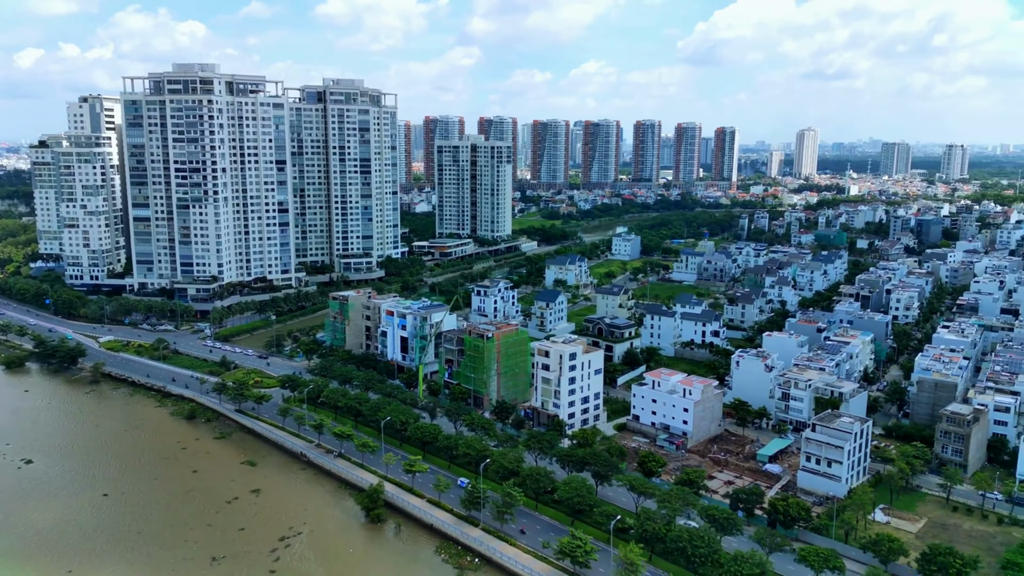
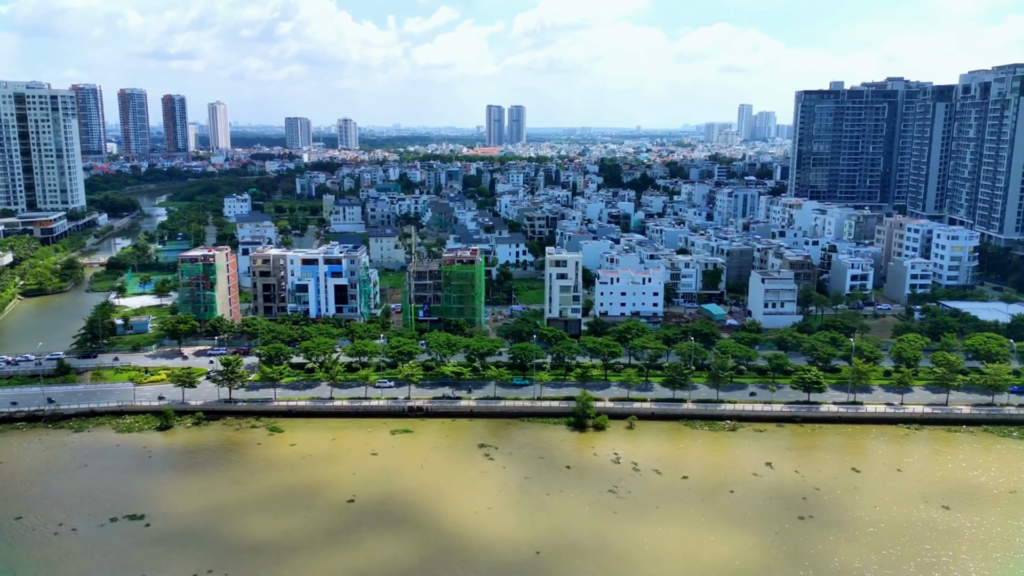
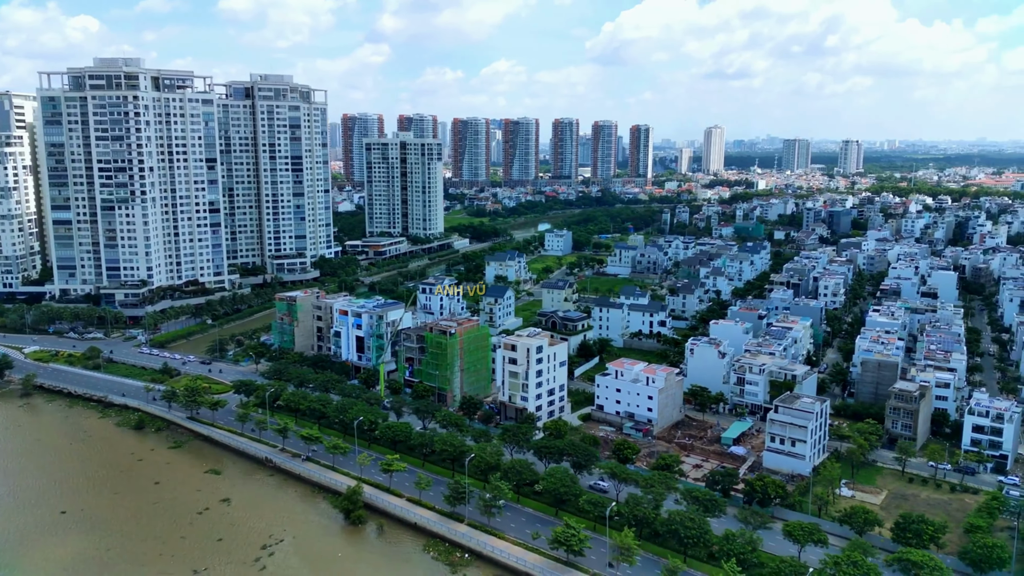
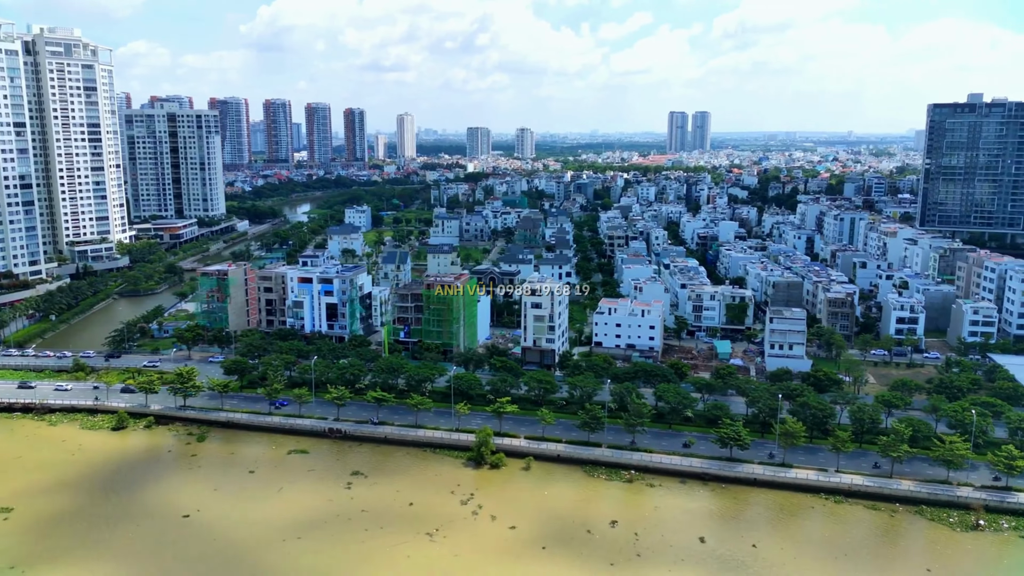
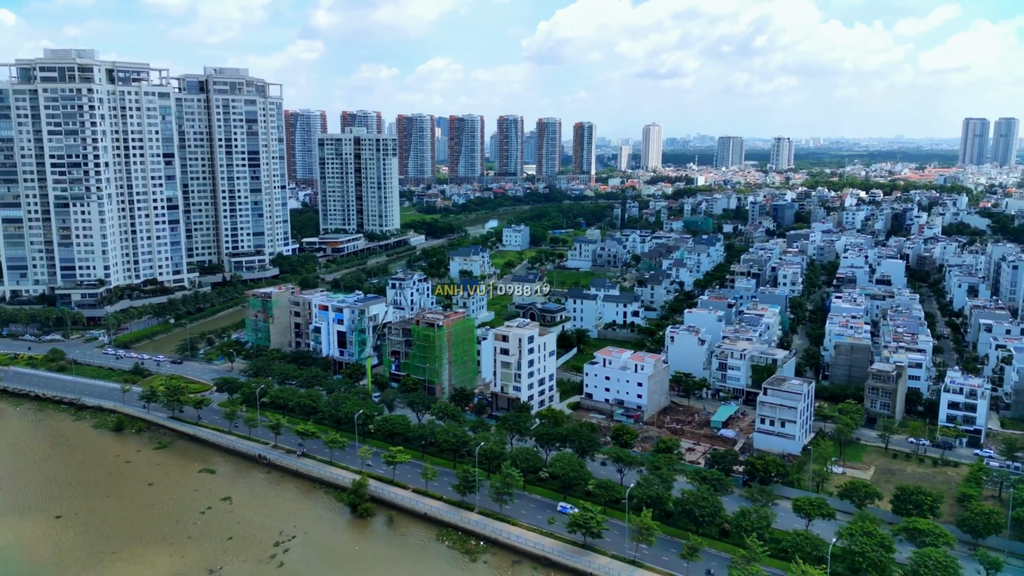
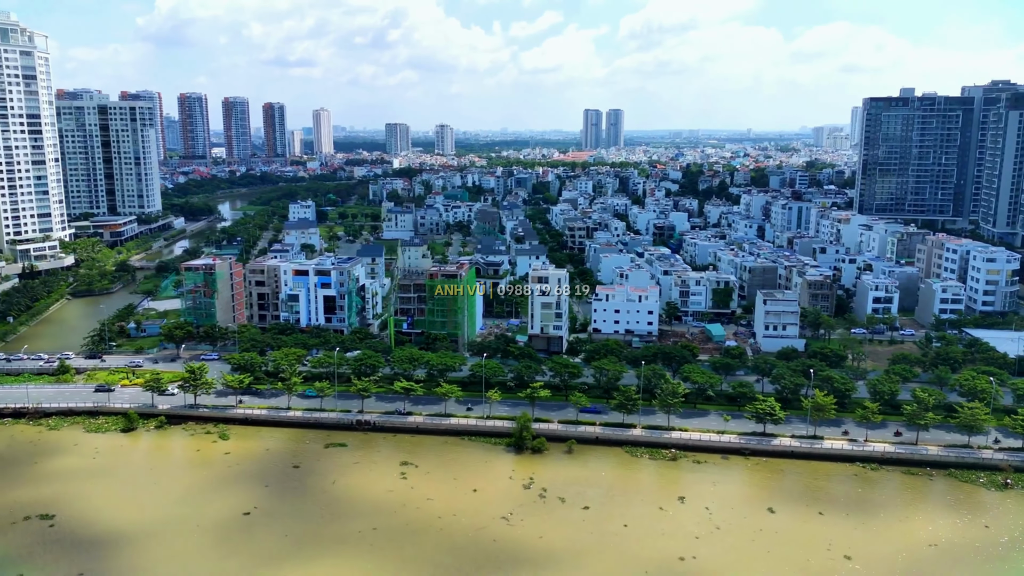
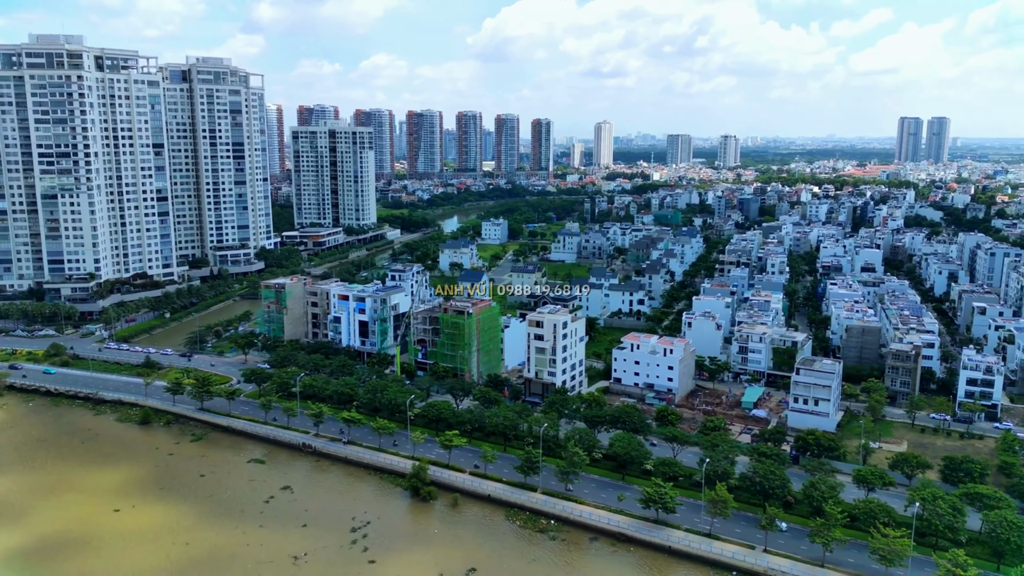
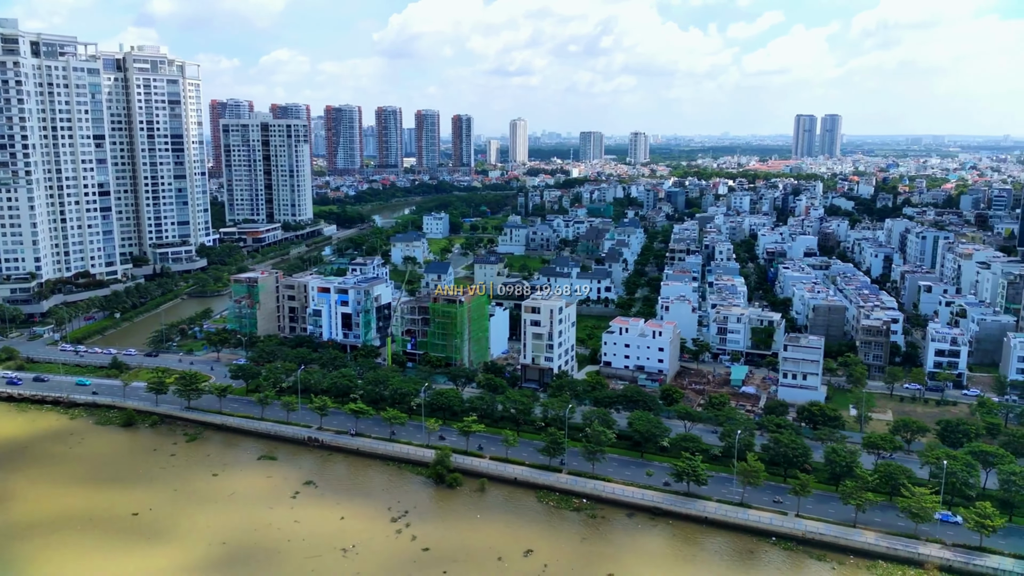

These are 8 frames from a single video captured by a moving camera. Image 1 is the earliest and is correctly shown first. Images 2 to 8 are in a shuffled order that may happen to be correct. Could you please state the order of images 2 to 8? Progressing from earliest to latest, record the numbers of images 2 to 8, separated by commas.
3, 5, 7, 8, 4, 6, 2
